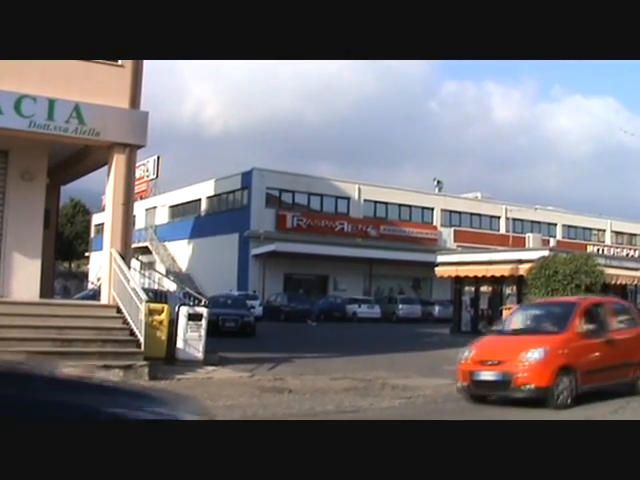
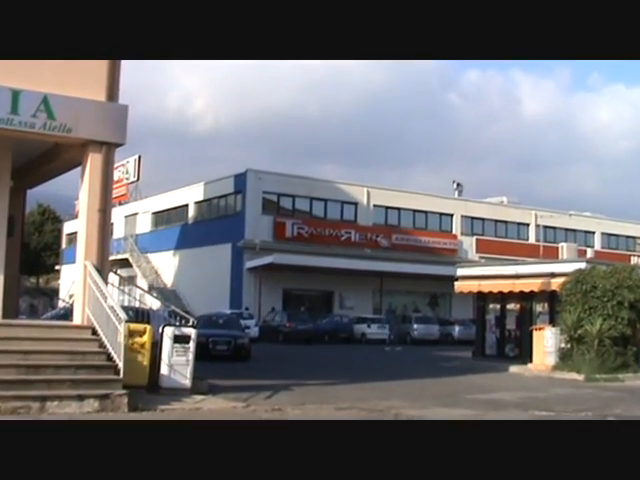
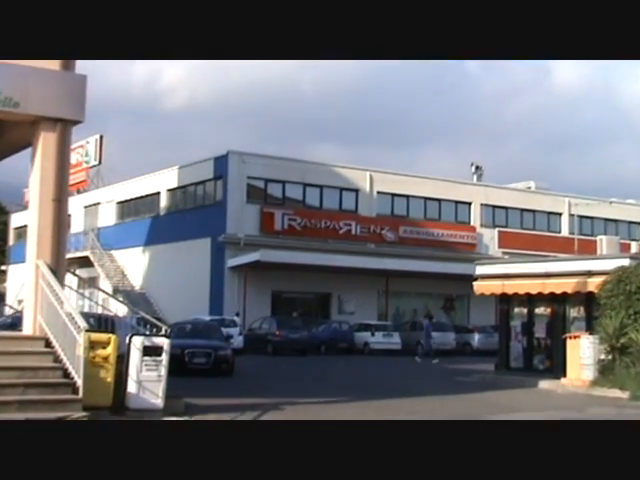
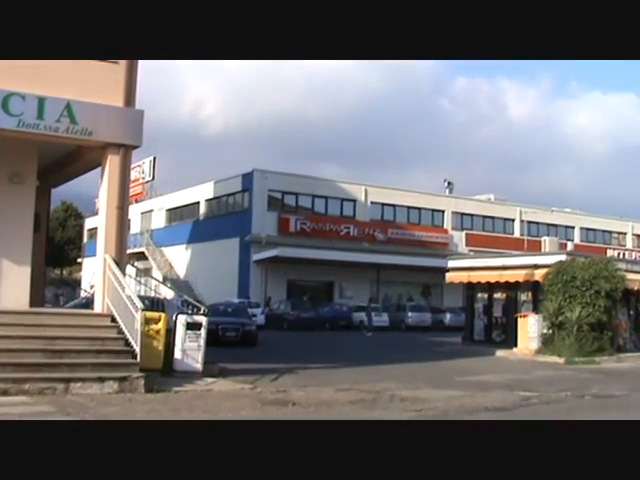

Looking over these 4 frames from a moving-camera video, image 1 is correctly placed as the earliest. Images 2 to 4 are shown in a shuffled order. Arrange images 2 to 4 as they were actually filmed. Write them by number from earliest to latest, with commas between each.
4, 2, 3
